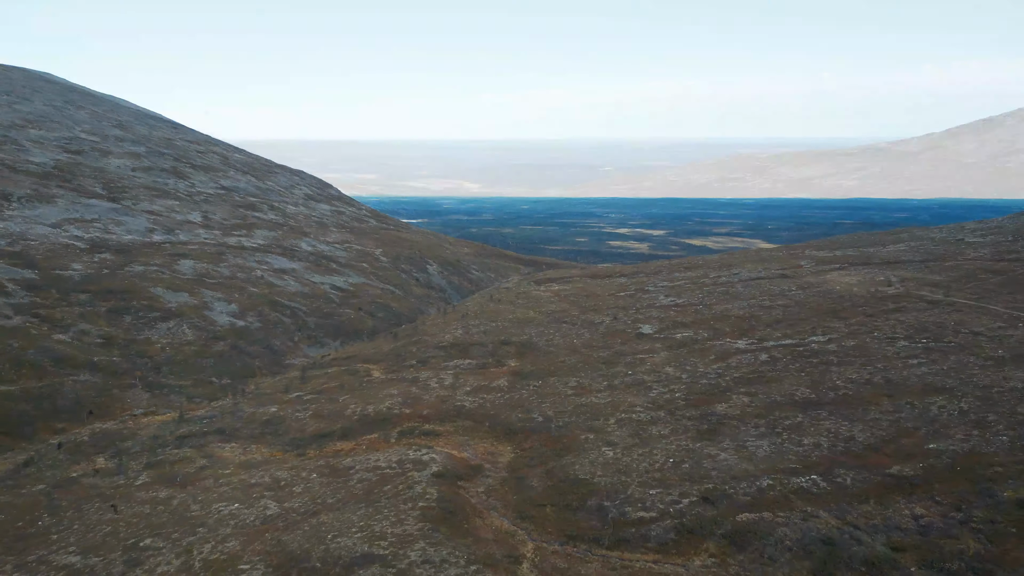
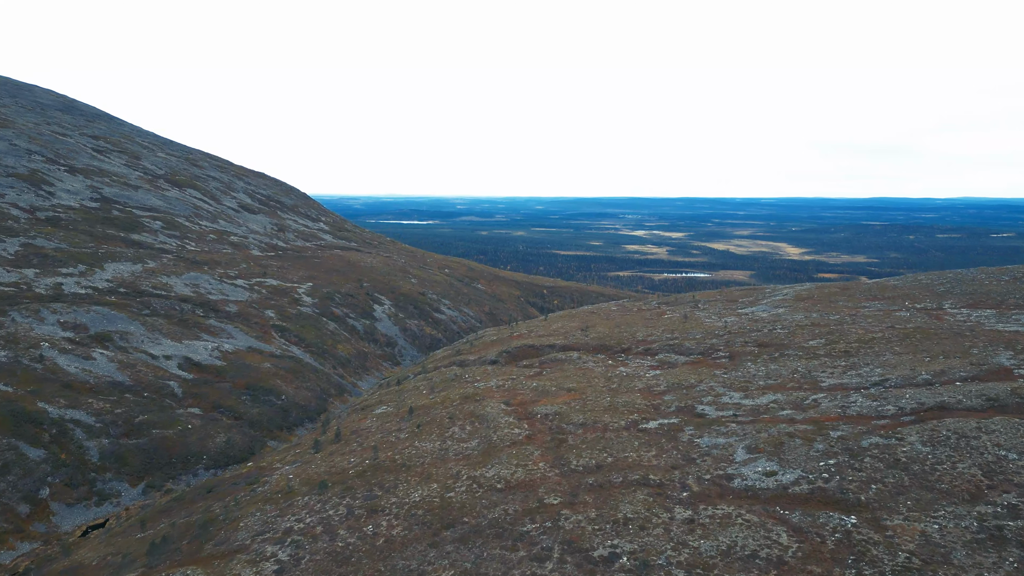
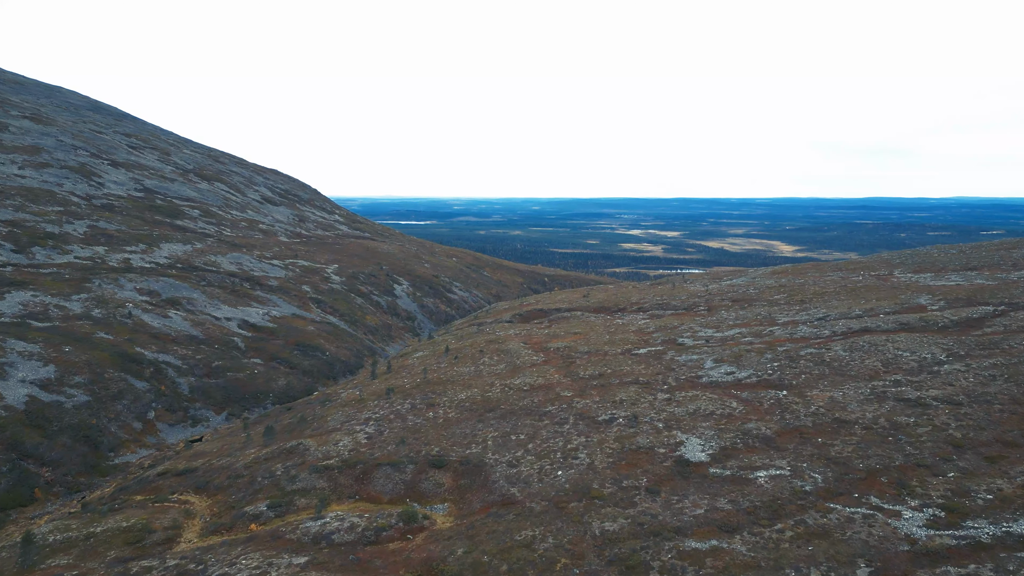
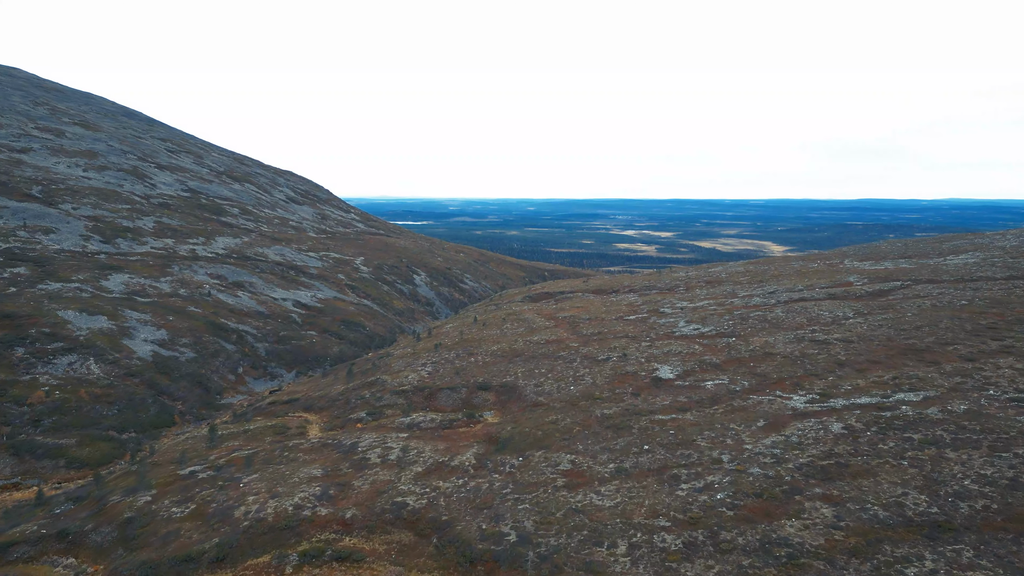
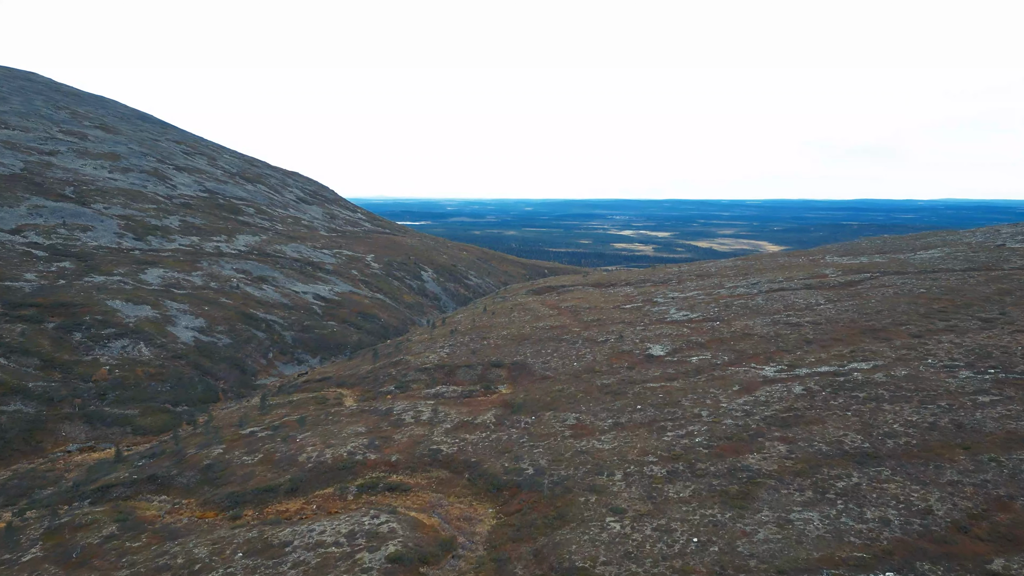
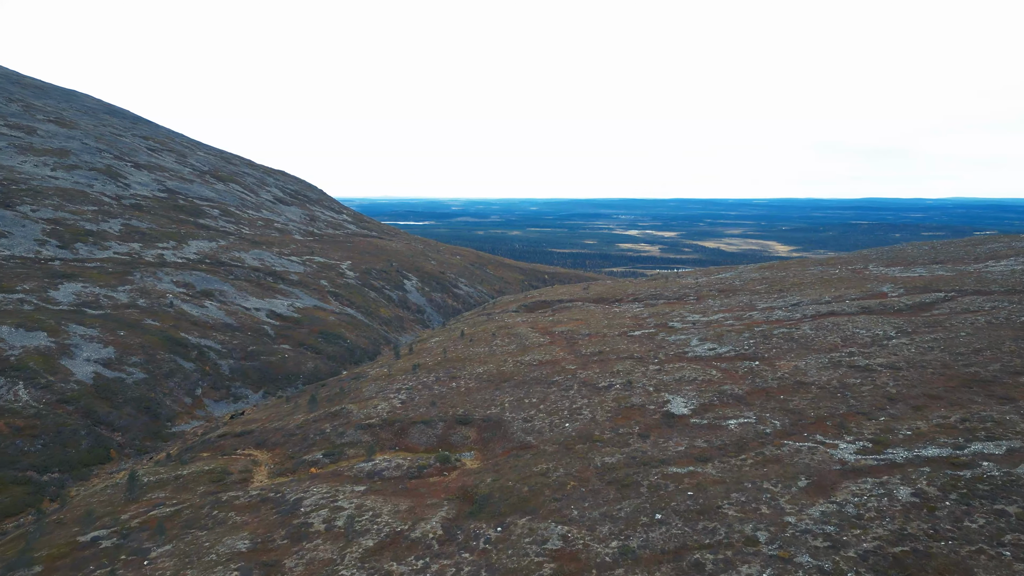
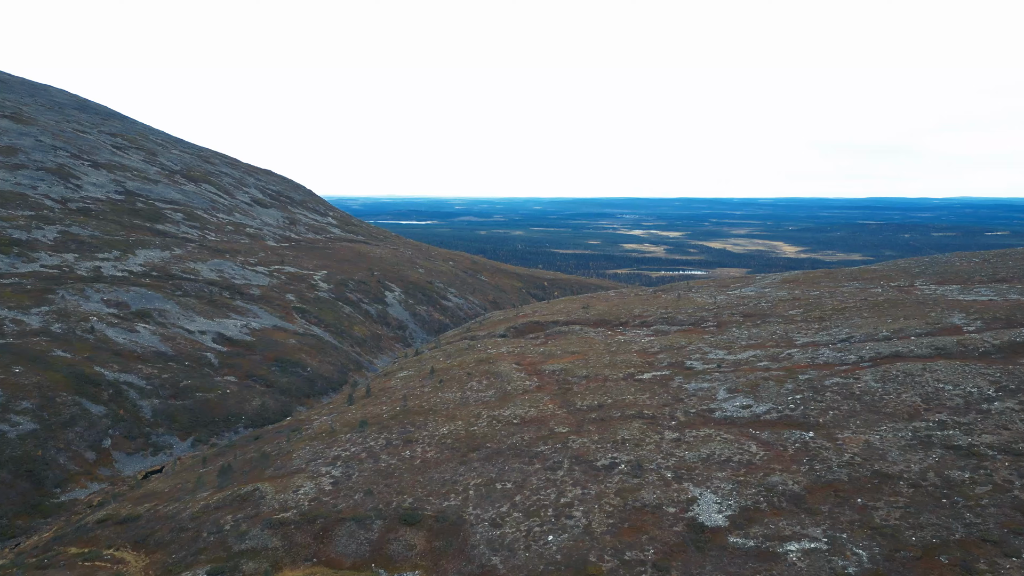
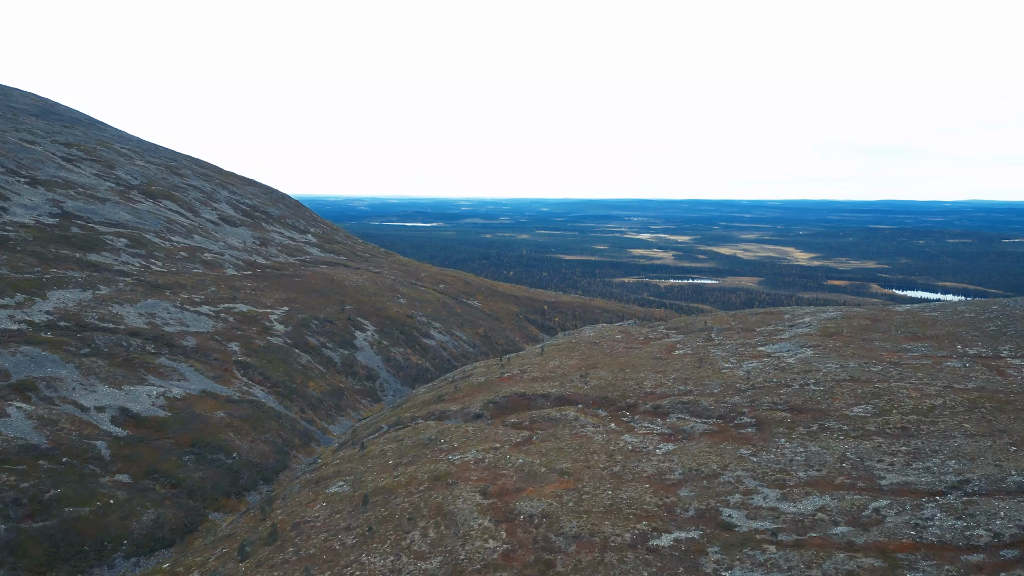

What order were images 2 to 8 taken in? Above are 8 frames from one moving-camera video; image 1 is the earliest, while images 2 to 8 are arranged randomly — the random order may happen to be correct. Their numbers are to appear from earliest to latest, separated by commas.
5, 4, 6, 3, 7, 2, 8
